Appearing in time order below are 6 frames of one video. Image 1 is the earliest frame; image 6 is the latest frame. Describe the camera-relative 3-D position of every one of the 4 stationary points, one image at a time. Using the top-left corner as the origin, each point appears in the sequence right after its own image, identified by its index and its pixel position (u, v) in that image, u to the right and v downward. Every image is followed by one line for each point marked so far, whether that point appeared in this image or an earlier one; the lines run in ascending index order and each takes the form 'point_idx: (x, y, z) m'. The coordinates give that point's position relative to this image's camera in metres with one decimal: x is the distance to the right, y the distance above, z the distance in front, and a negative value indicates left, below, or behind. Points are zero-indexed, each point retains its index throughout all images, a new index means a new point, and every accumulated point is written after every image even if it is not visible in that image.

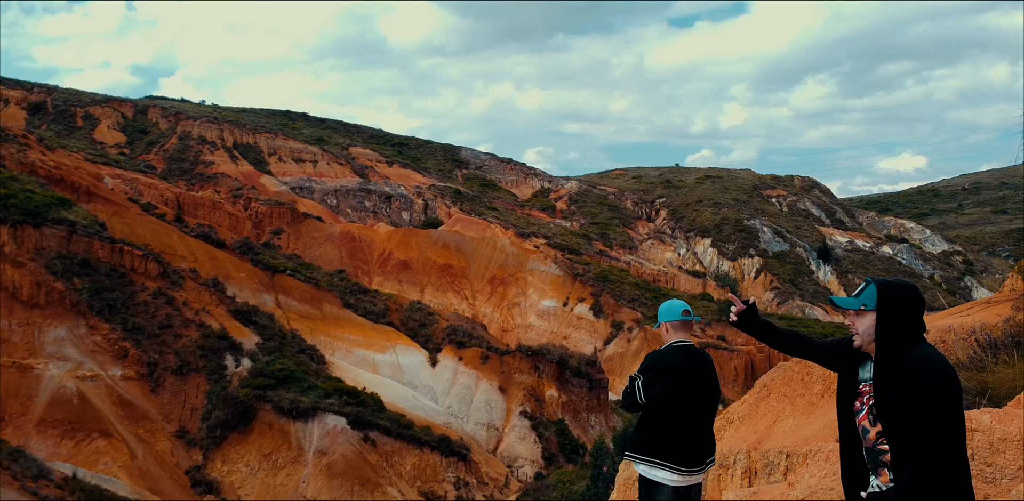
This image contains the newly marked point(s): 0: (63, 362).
0: (-11.8, -2.9, +17.3) m
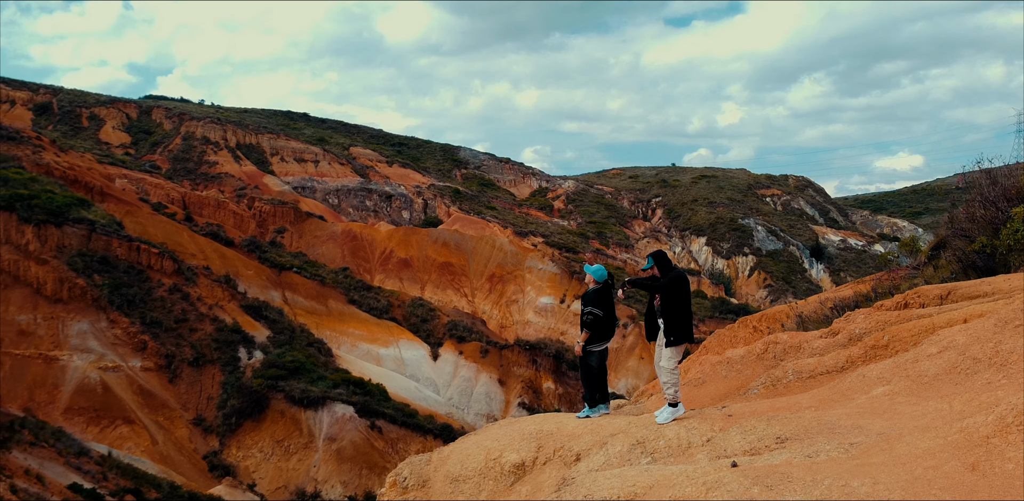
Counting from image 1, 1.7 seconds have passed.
0: (-11.8, -2.9, +18.3) m
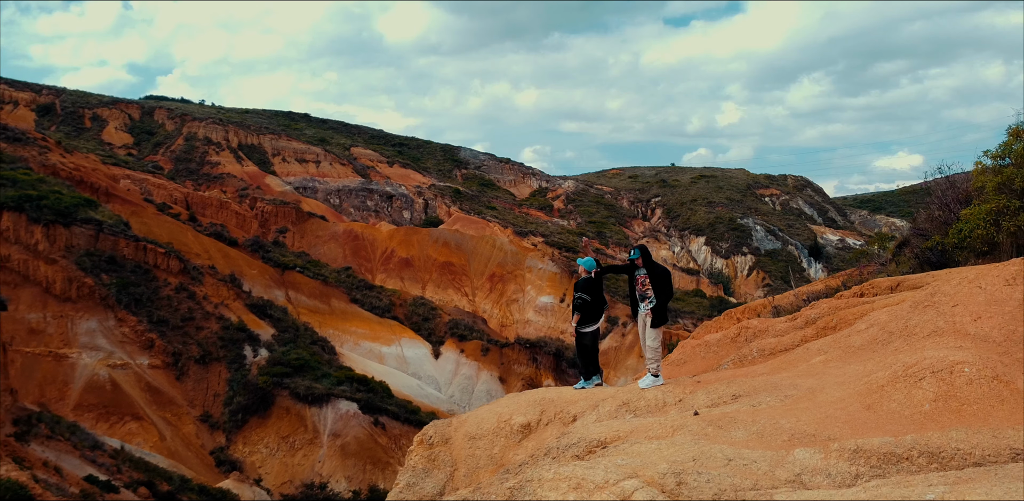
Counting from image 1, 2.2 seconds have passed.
0: (-11.8, -2.8, +18.6) m
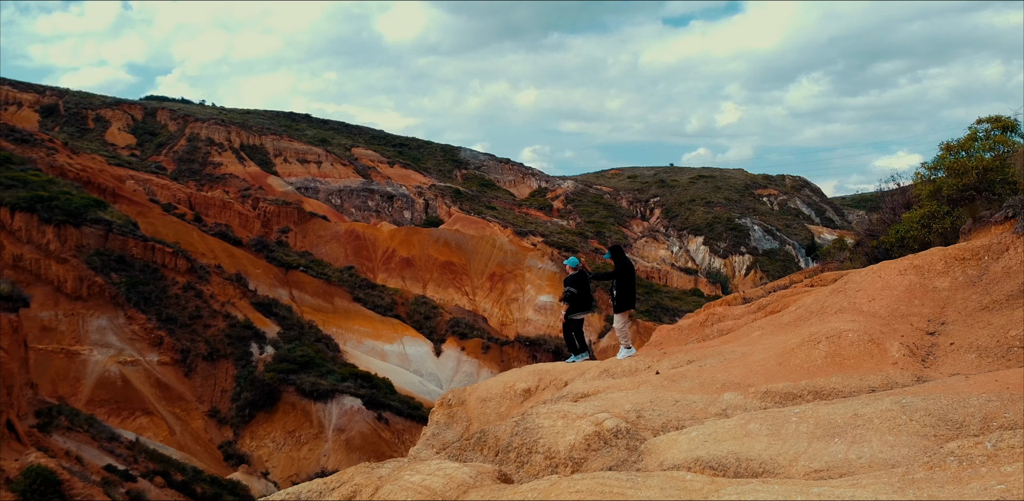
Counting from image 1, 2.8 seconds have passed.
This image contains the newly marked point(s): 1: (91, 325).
0: (-11.8, -2.8, +19.1) m
1: (-12.5, -2.2, +19.6) m
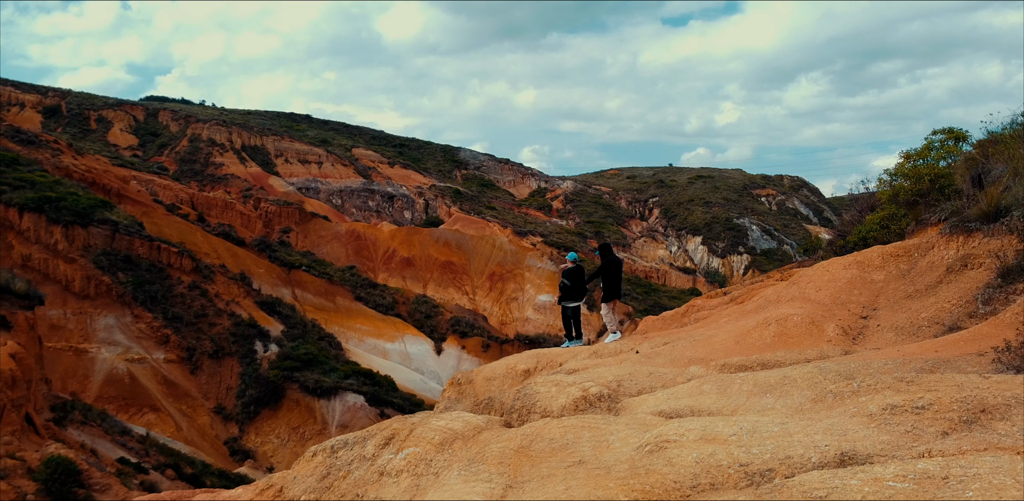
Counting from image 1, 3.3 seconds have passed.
0: (-11.8, -2.8, +19.5) m
1: (-12.5, -2.2, +20.0) m
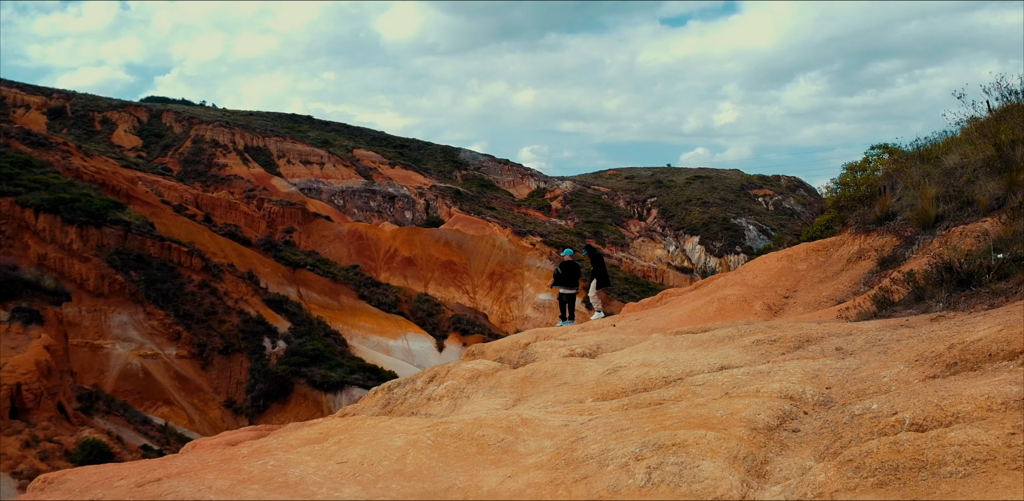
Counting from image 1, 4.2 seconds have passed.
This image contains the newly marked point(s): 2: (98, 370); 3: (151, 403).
0: (-11.8, -2.8, +20.2) m
1: (-12.5, -2.2, +20.7) m
2: (-11.9, -3.5, +19.0) m
3: (-10.2, -4.3, +18.7) m
